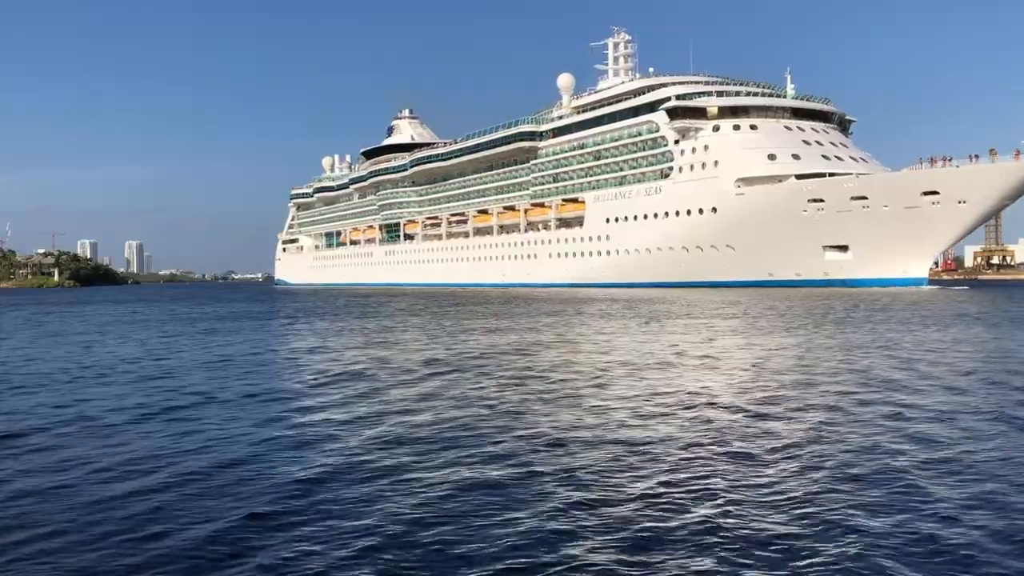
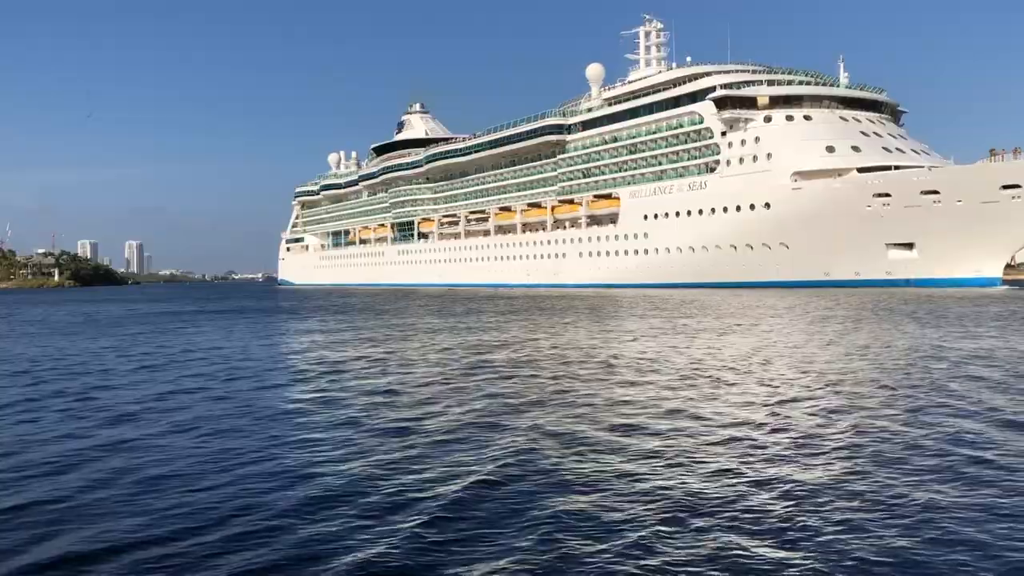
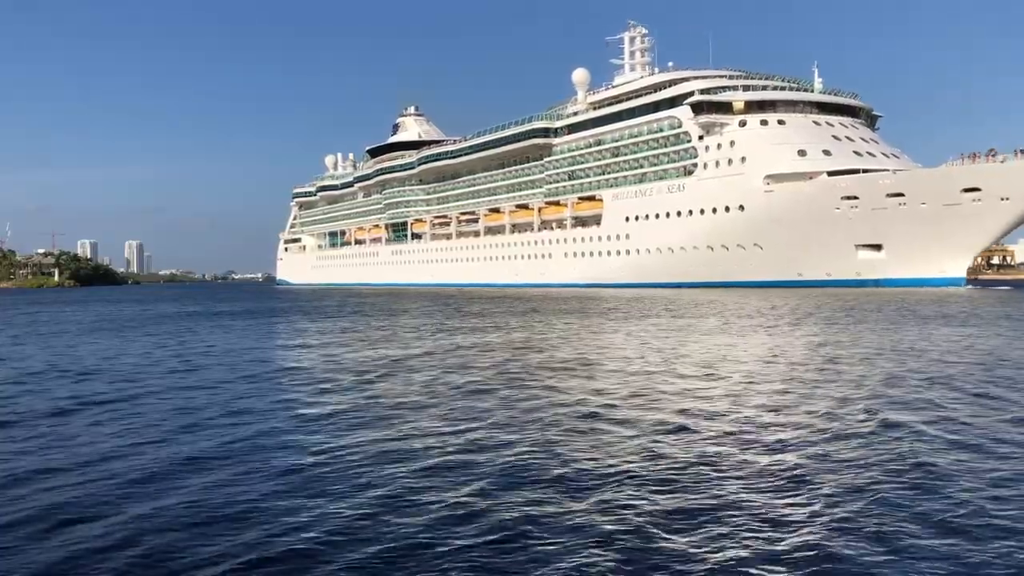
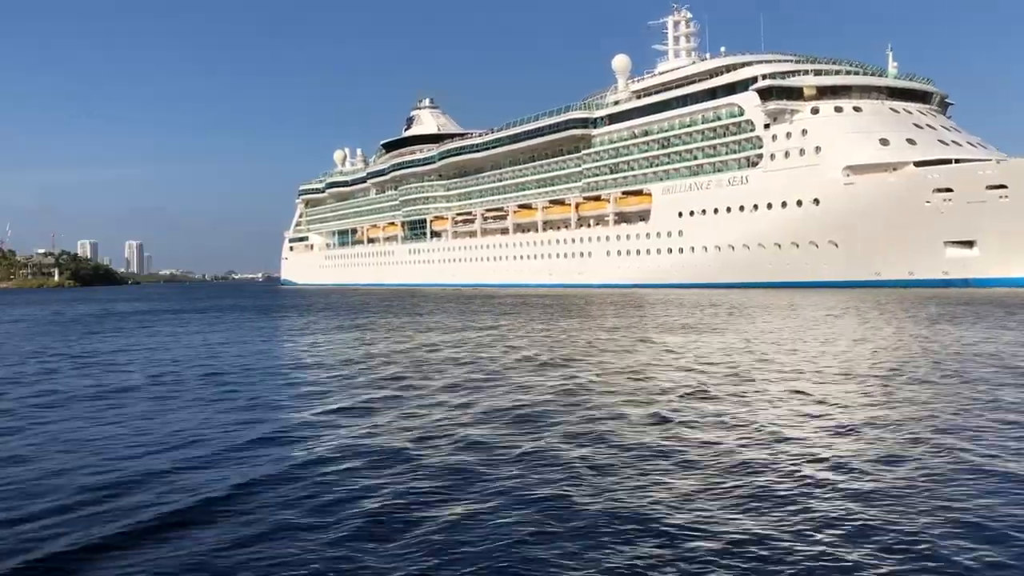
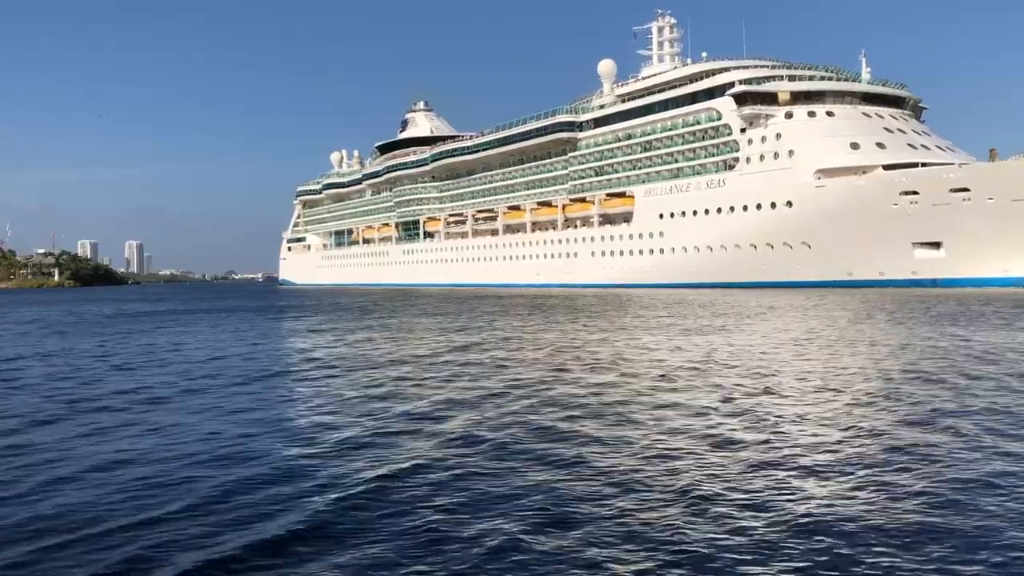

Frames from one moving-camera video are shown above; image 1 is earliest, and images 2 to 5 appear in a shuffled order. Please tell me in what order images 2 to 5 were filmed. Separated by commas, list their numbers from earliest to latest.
3, 2, 5, 4
